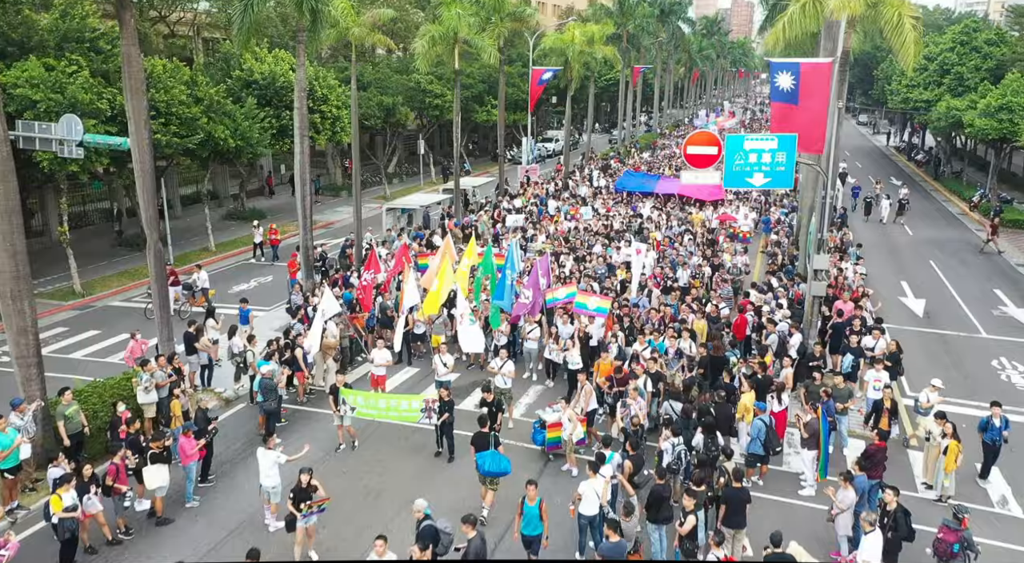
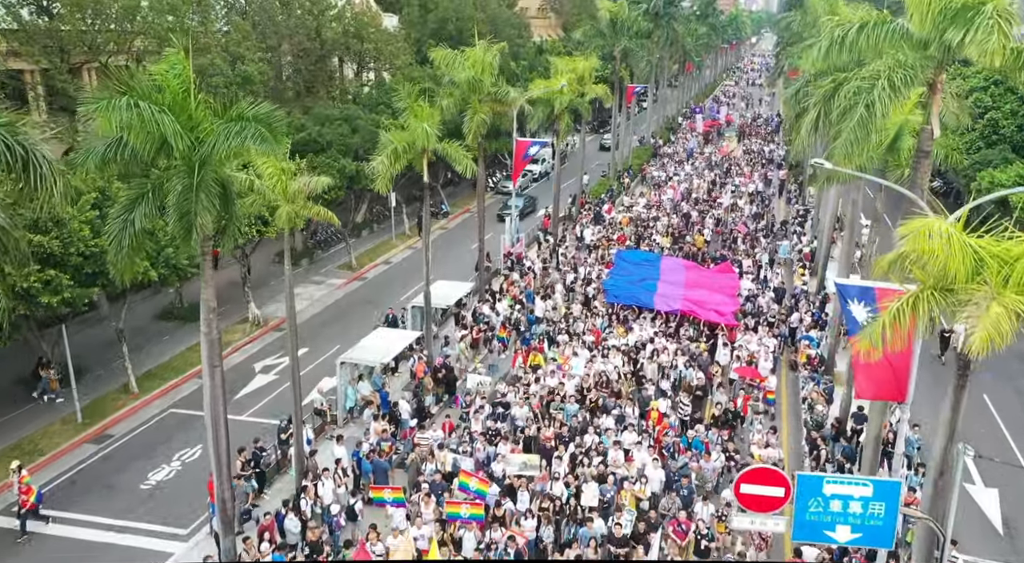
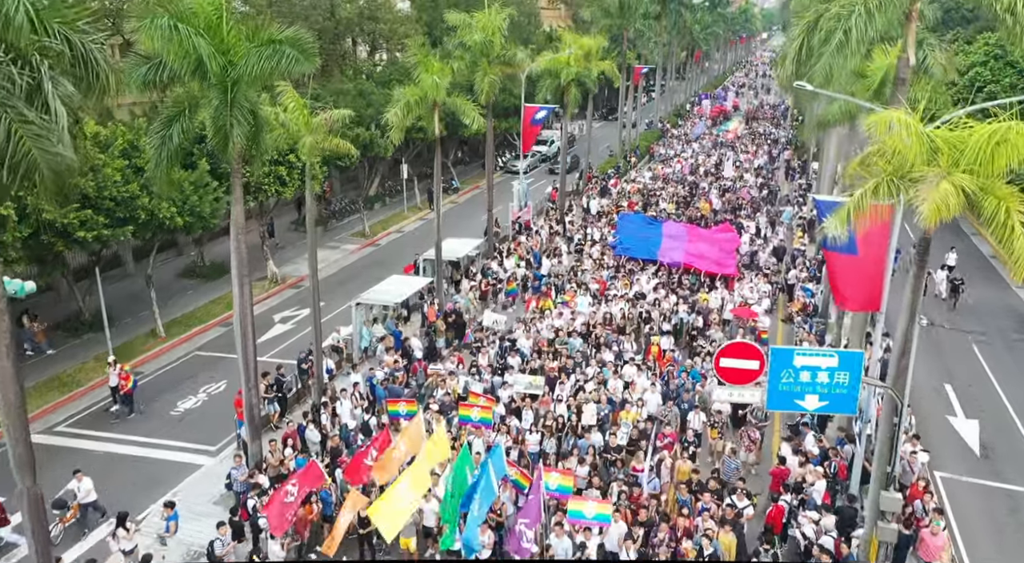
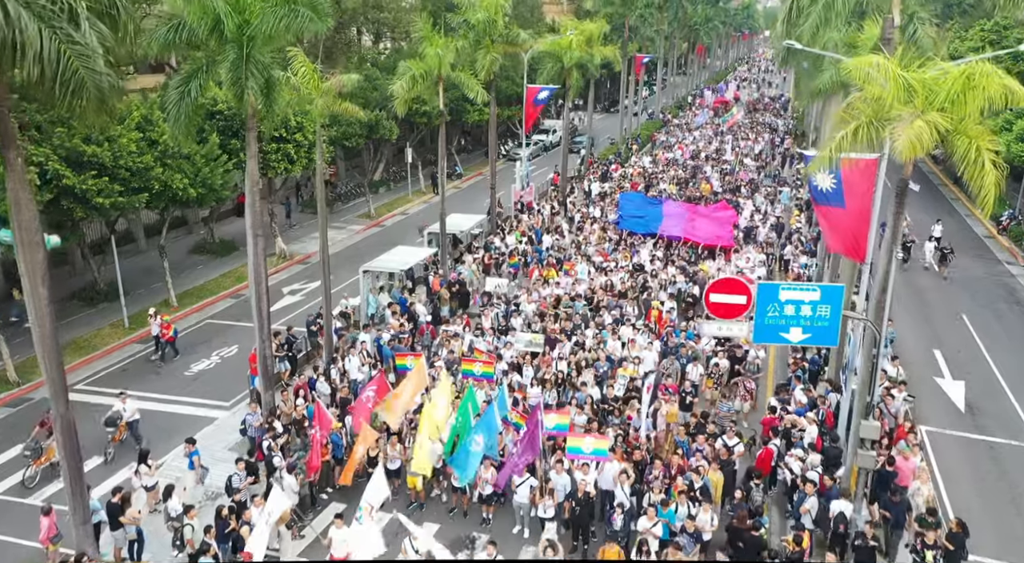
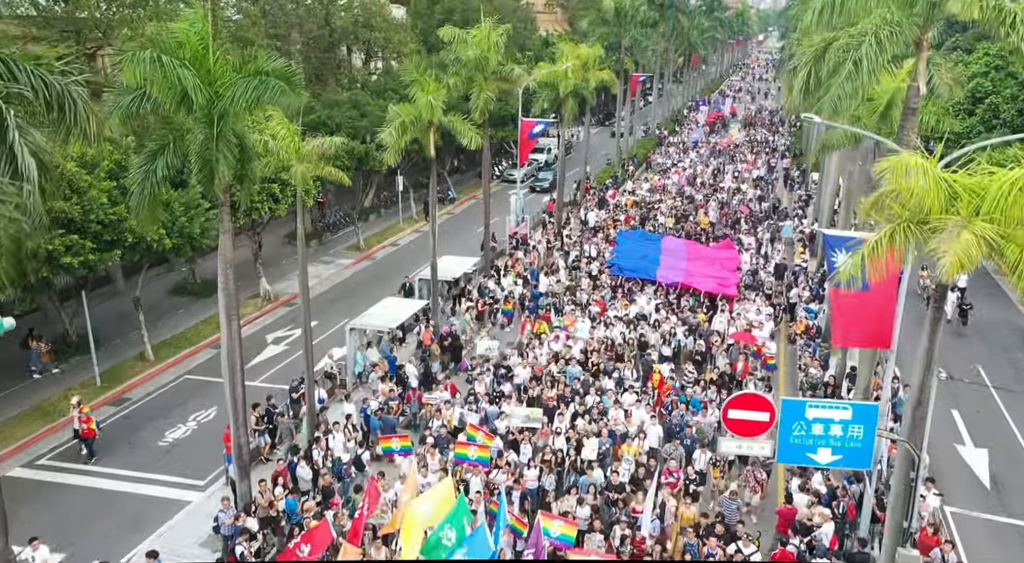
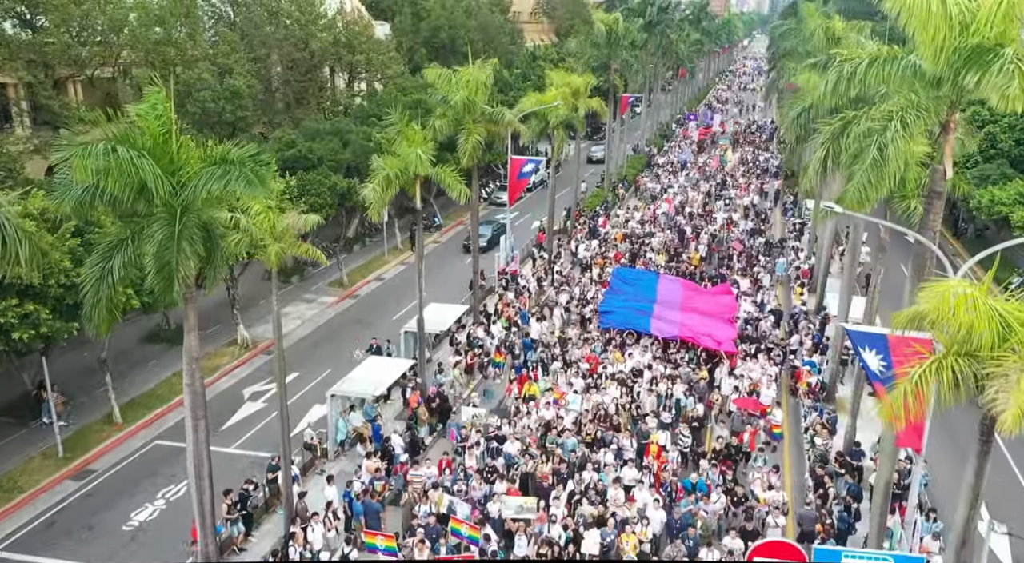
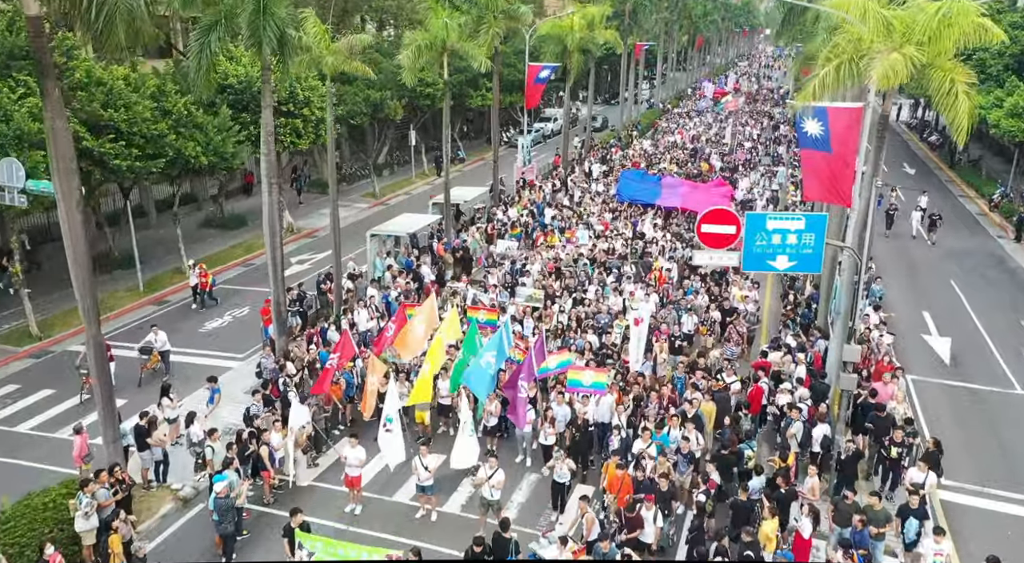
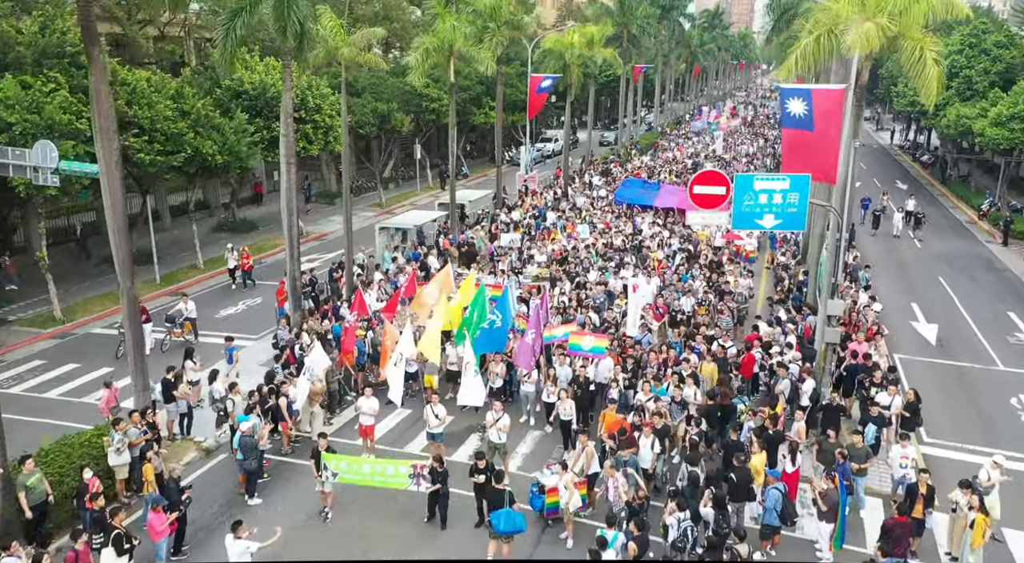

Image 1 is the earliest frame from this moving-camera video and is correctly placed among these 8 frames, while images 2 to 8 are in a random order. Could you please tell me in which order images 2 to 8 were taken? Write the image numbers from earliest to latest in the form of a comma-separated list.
8, 7, 4, 3, 5, 2, 6
